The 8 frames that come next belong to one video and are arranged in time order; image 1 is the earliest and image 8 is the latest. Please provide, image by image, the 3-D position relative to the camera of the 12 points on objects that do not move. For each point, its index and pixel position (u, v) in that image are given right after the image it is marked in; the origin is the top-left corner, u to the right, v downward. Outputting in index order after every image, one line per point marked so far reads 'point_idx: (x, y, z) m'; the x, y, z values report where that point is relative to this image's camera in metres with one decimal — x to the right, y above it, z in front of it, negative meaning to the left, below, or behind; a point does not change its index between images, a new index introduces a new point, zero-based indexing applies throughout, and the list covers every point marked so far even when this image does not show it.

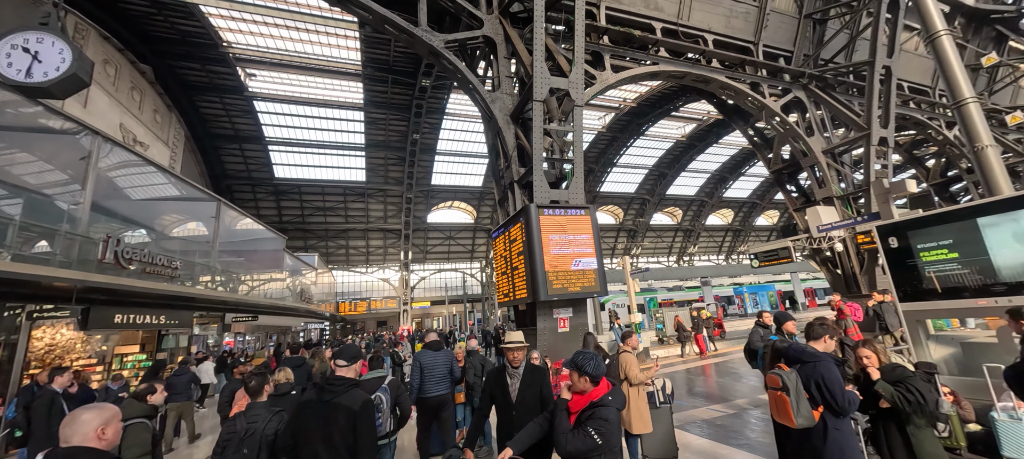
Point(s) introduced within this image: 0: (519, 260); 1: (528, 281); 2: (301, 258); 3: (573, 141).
0: (+0.1, -0.6, +6.5) m
1: (+0.3, -0.9, +6.0) m
2: (-11.5, -1.6, +19.2) m
3: (+1.2, +1.7, +6.8) m
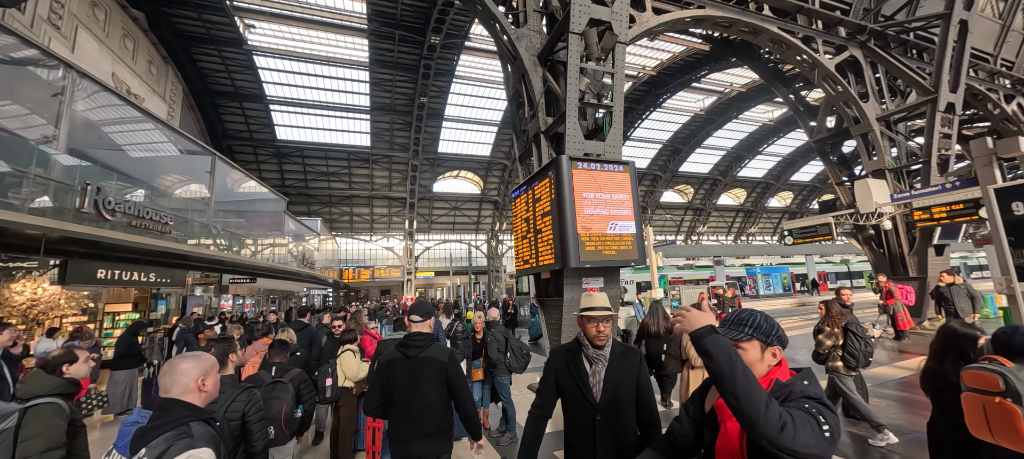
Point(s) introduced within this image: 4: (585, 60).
0: (+0.5, +0.1, +5.7) m
1: (+0.6, -0.3, +5.3) m
2: (-11.0, +0.4, +18.5) m
3: (+1.7, +2.4, +5.8) m
4: (+1.2, +2.8, +5.8) m
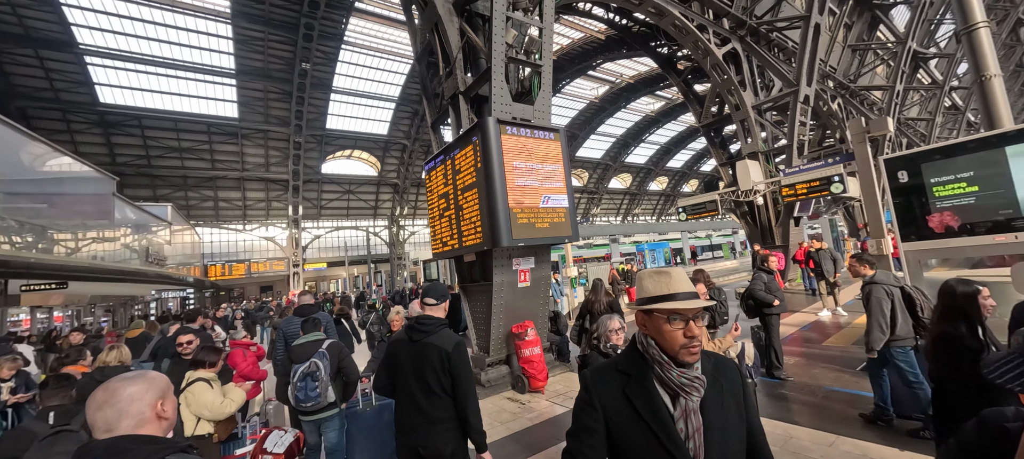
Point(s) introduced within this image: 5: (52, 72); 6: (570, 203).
0: (-0.6, +0.4, +4.9) m
1: (-0.4, +0.1, +4.5) m
2: (-15.0, +0.9, +14.2) m
3: (+0.4, +2.8, +5.2) m
4: (0.0, +3.2, +5.1) m
5: (-23.6, +8.3, +17.6) m
6: (+0.8, +0.4, +5.1) m
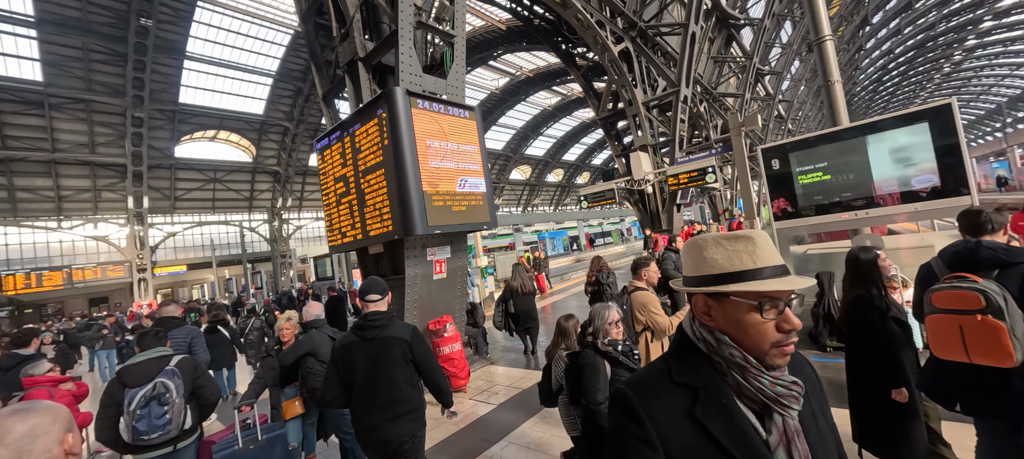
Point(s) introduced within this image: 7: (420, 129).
0: (-1.7, +0.6, +4.3) m
1: (-1.3, +0.2, +4.0) m
2: (-18.1, +0.9, +9.5) m
3: (-0.8, +3.0, +4.7) m
4: (-1.2, +3.4, +4.5) m
5: (-27.3, +8.2, +10.3) m
6: (-0.3, +0.6, +4.8) m
7: (-1.1, +1.2, +4.1) m
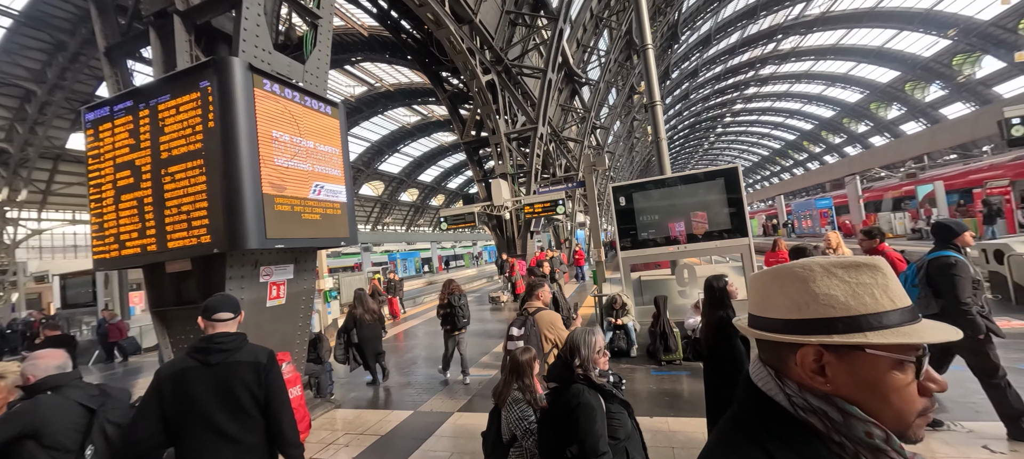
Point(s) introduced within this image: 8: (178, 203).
0: (-2.9, +0.5, +3.1) m
1: (-2.5, +0.1, +2.9) m
2: (-20.0, +1.6, +1.8) m
3: (-2.2, +2.8, +4.1) m
4: (-2.5, +3.2, +3.7) m
5: (-28.6, +9.3, -0.5) m
6: (-1.9, +0.4, +4.1) m
7: (-2.3, +1.1, +3.3) m
8: (-2.9, +0.2, +3.1) m
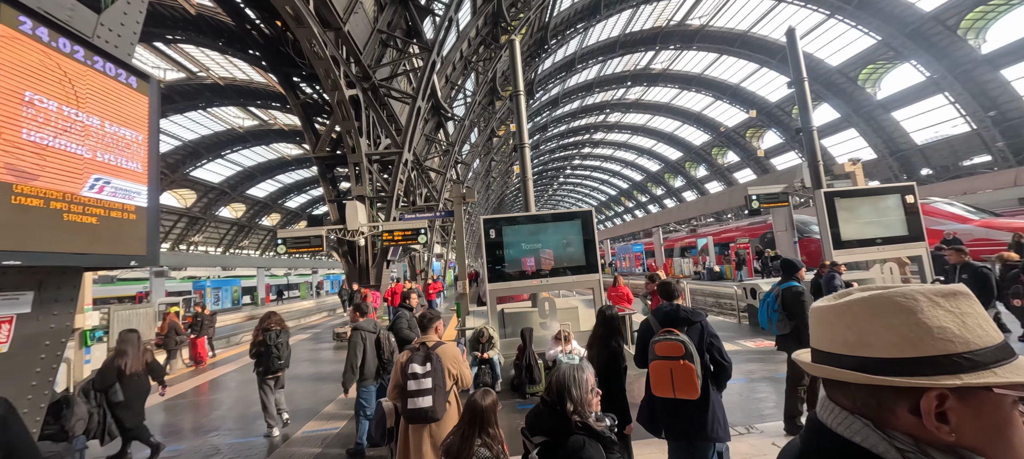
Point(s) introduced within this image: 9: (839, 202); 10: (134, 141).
0: (-3.6, +0.5, +1.7) m
1: (-3.2, +0.1, +1.7) m
2: (-19.0, +3.0, -5.6) m
3: (-3.2, +2.7, +3.1) m
4: (-3.3, +3.2, +2.8) m
5: (-25.8, +11.5, -10.0) m
6: (-3.0, +0.2, +3.0) m
7: (-3.0, +1.0, +2.2) m
8: (-3.6, +0.3, +1.7) m
9: (+7.7, +0.7, +8.2) m
10: (-3.1, +0.7, +2.9) m
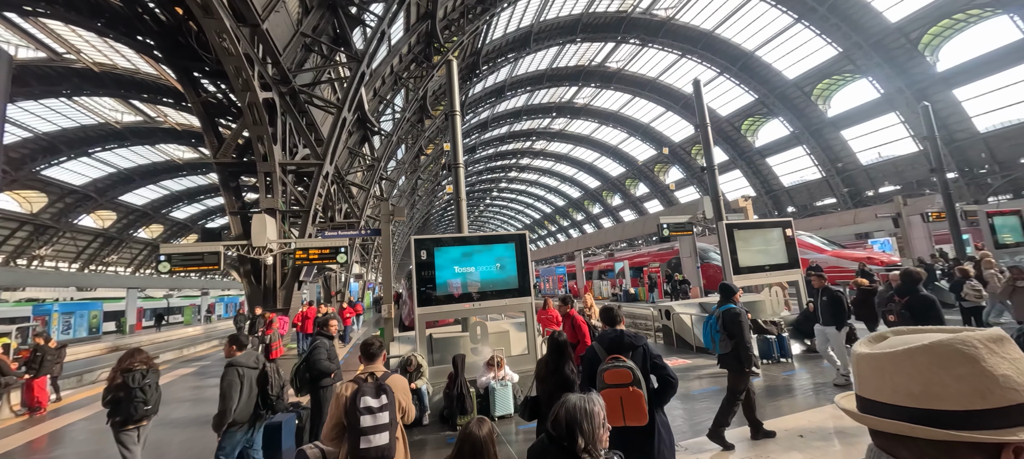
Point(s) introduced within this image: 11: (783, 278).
0: (-3.8, +0.5, +1.0) m
1: (-3.3, +0.1, +1.0) m
2: (-17.4, +3.9, -9.0) m
3: (-3.5, +2.6, +2.6) m
4: (-3.6, +3.1, +2.2) m
5: (-23.0, +12.9, -14.1) m
6: (-3.4, +0.2, +2.4) m
7: (-3.3, +1.0, +1.6) m
8: (-3.7, +0.3, +0.9) m
9: (+6.1, -0.1, +9.5) m
10: (-3.4, +0.7, +2.3) m
11: (+7.4, -1.3, +9.6) m
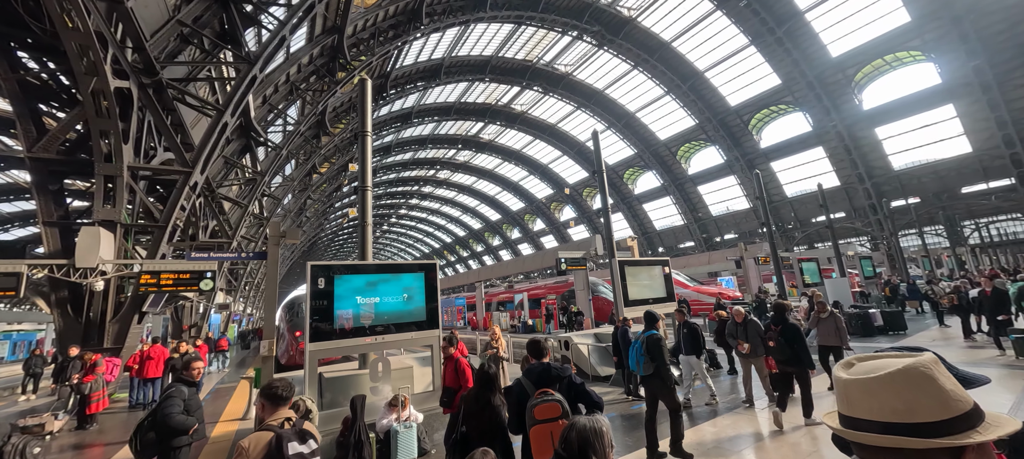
0: (-3.7, +0.7, +0.1) m
1: (-3.3, +0.3, +0.2) m
2: (-14.3, +5.6, -12.6) m
3: (-3.8, +2.6, +1.8) m
4: (-3.8, +3.1, +1.5) m
5: (-18.2, +15.3, -18.1) m
6: (-3.8, +0.2, +1.4) m
7: (-3.4, +1.0, +0.8) m
8: (-3.7, +0.4, 0.0) m
9: (+3.7, -1.2, +10.6) m
10: (-3.7, +0.7, +1.4) m
11: (+4.8, -2.5, +10.9) m
